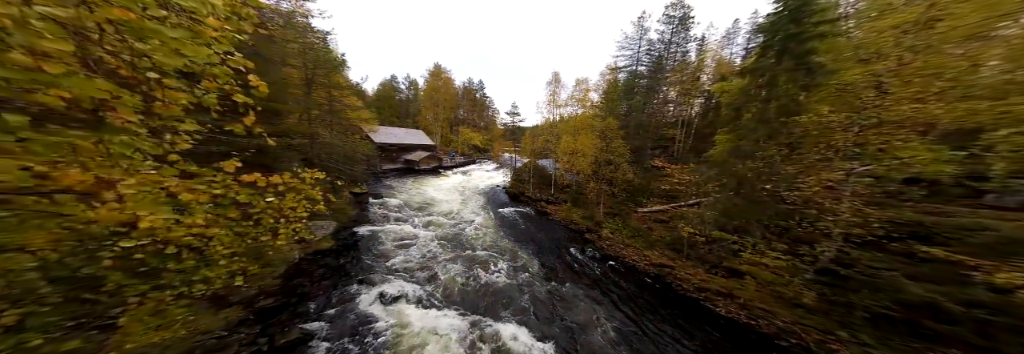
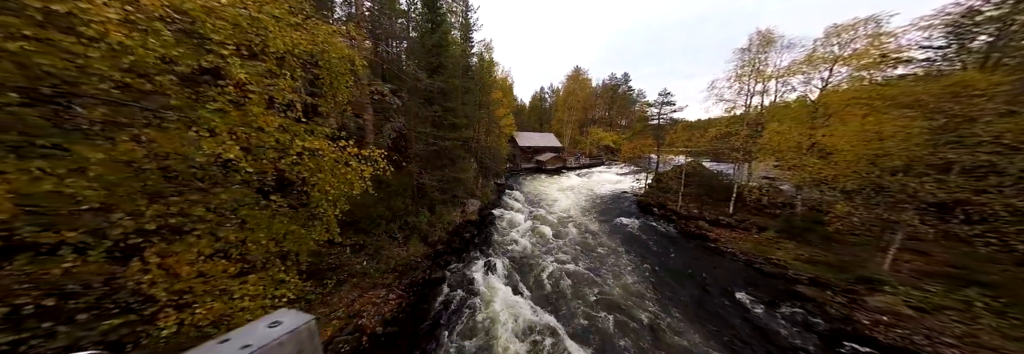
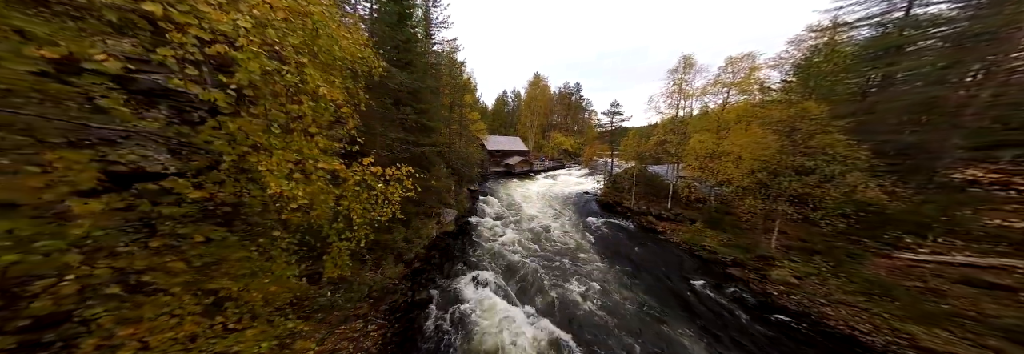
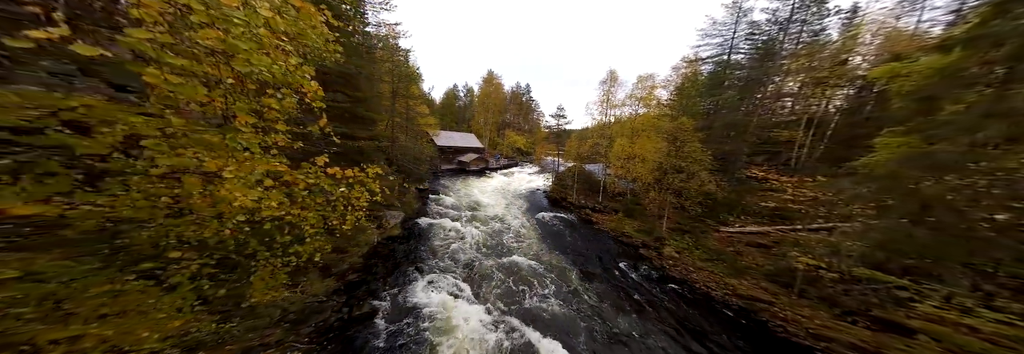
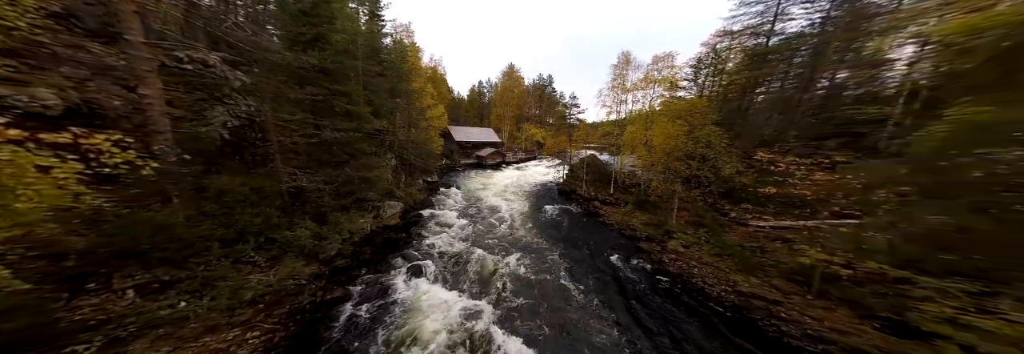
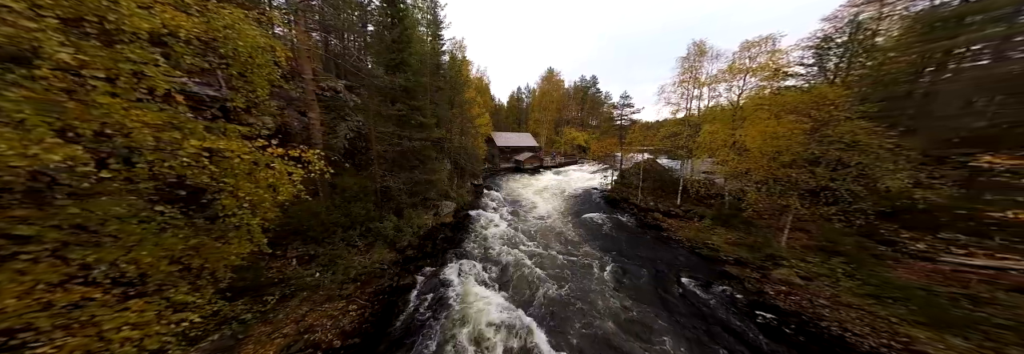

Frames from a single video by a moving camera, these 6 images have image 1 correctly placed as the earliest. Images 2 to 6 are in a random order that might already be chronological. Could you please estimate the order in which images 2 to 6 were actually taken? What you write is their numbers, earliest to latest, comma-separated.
4, 3, 2, 6, 5
